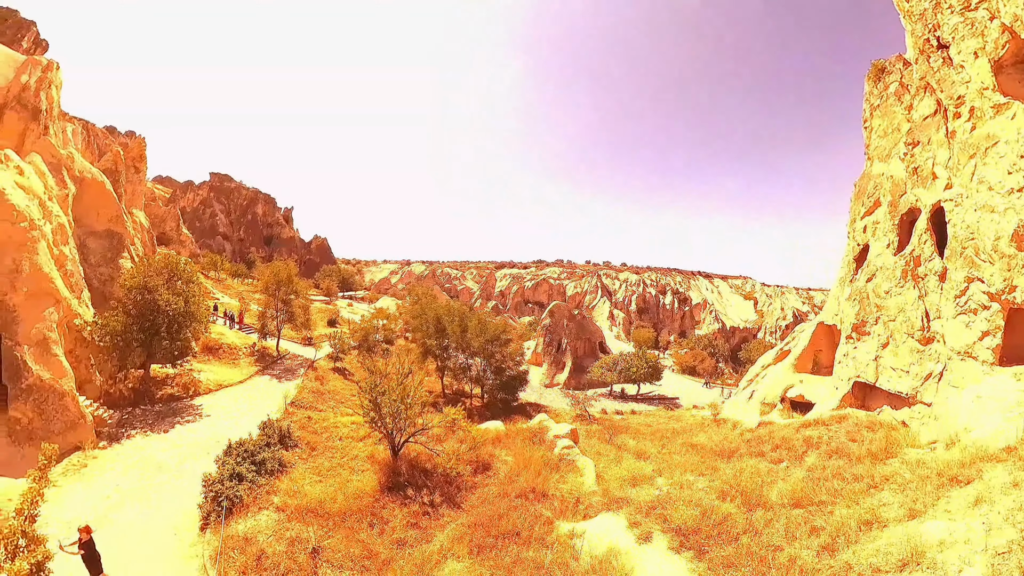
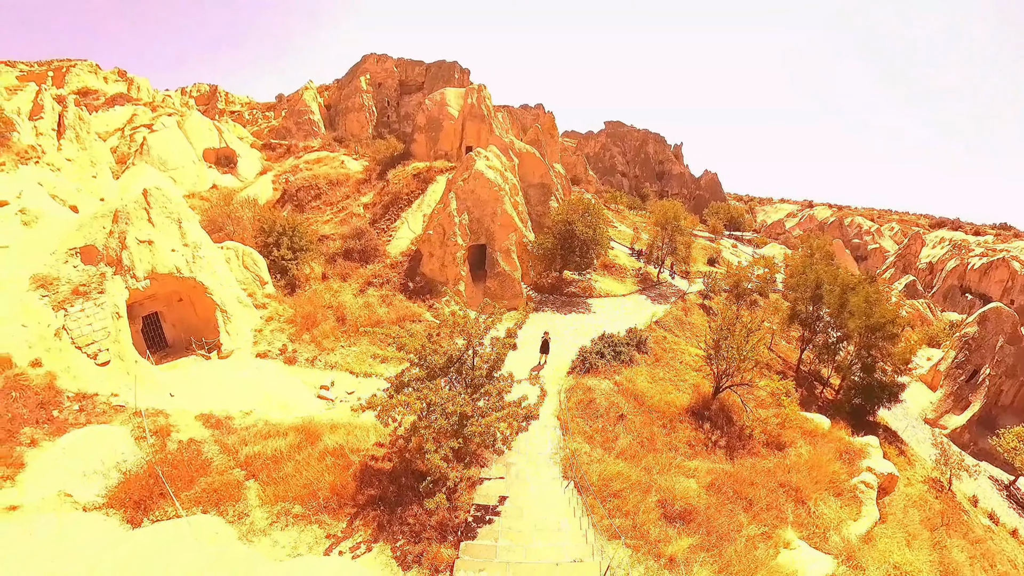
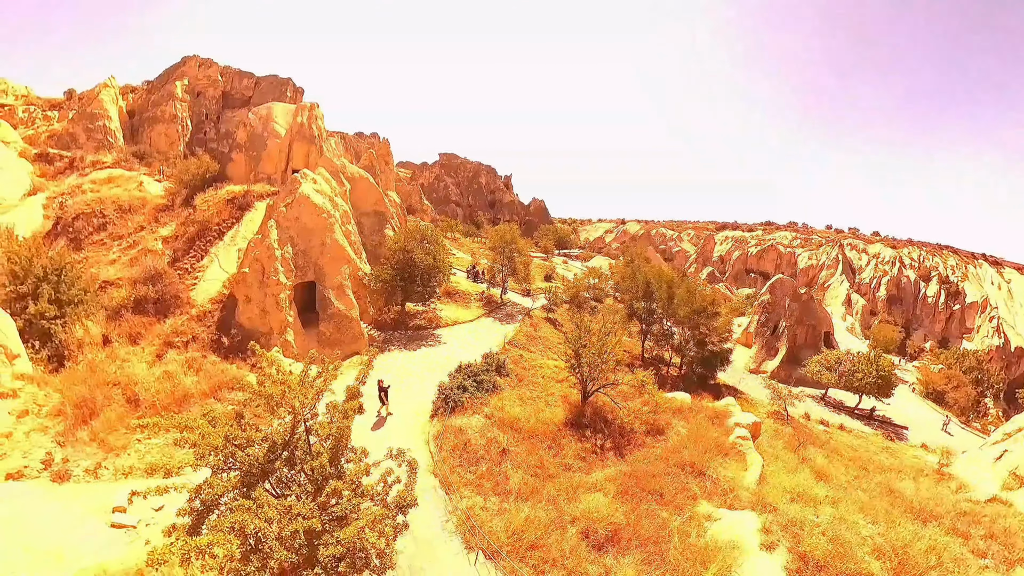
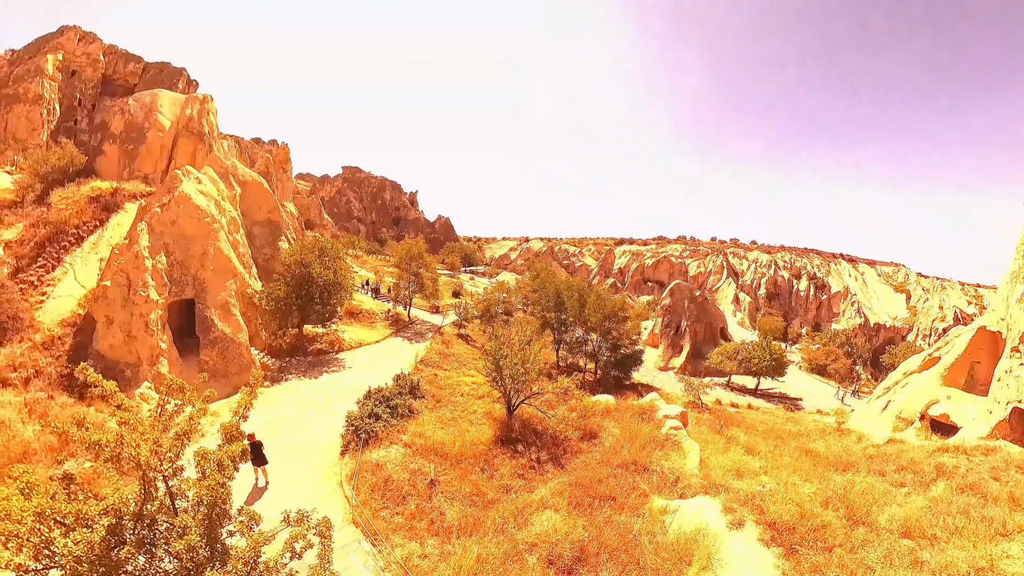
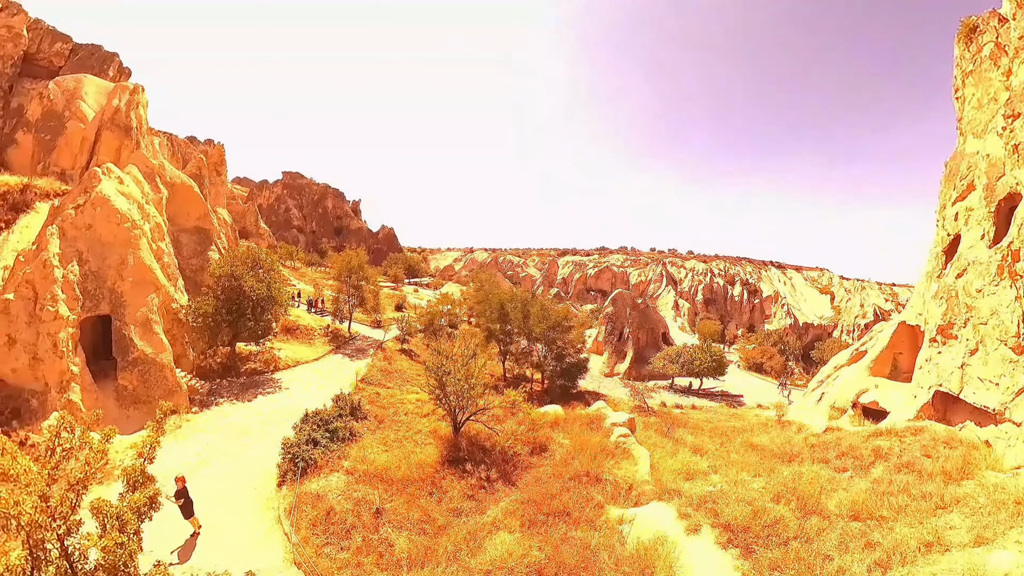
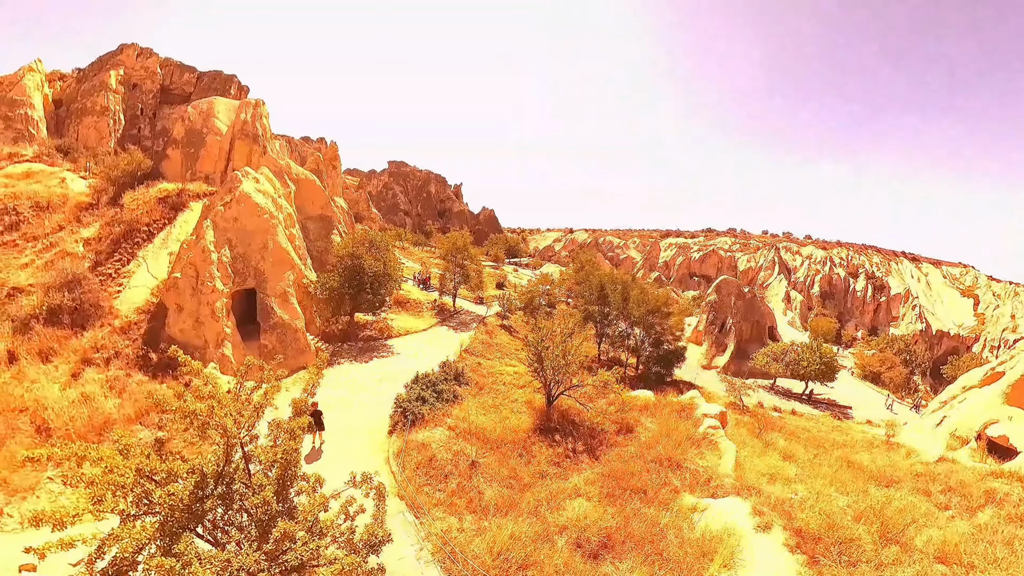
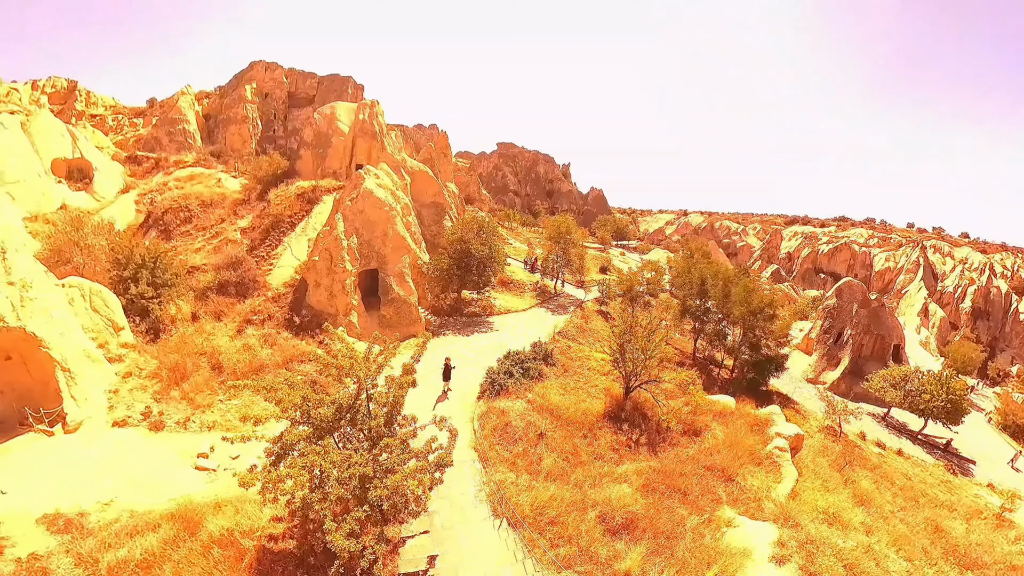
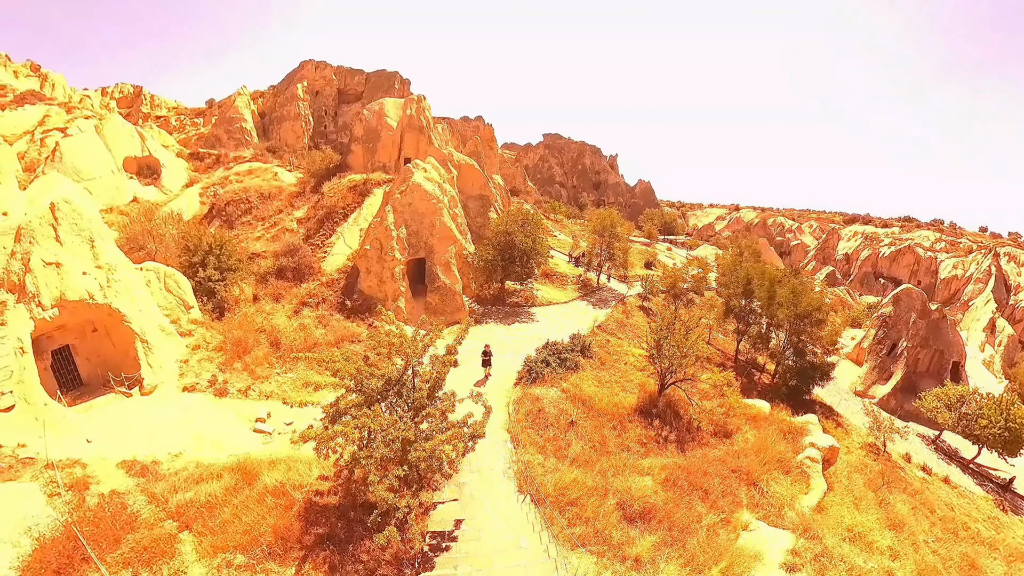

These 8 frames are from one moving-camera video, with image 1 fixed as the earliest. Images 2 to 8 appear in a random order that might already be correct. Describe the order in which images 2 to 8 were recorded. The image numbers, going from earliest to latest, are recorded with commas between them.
5, 4, 6, 3, 7, 8, 2
